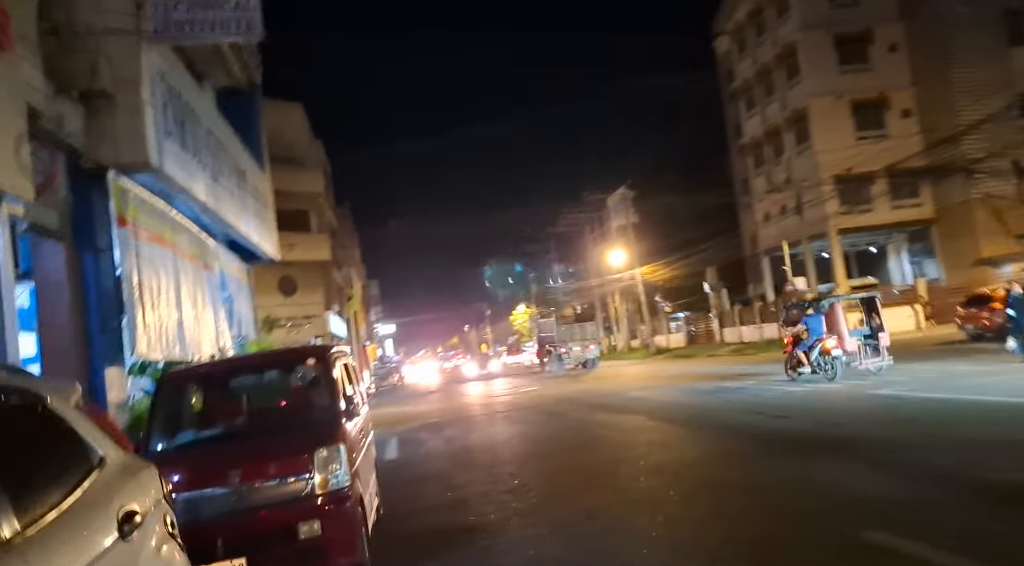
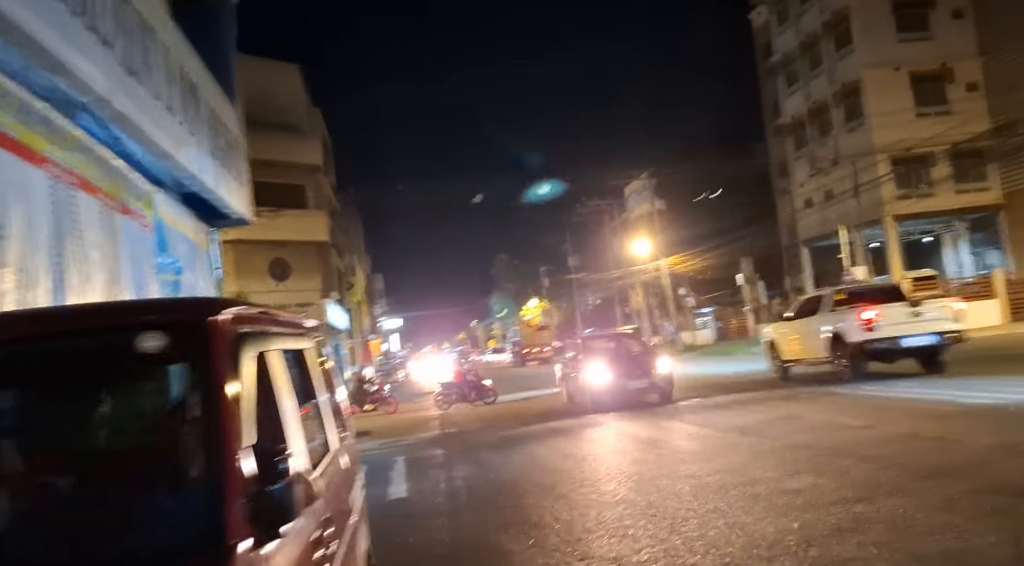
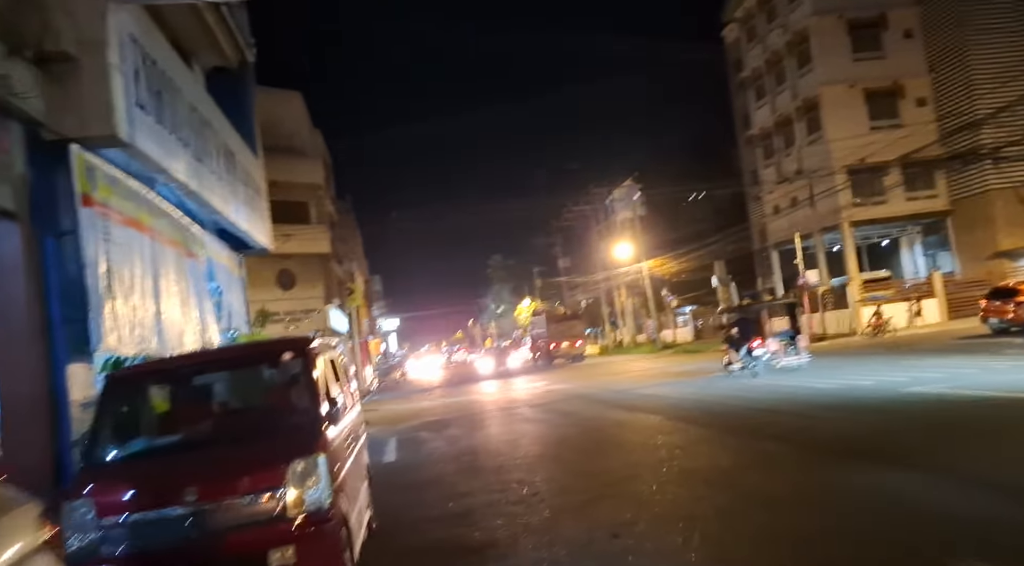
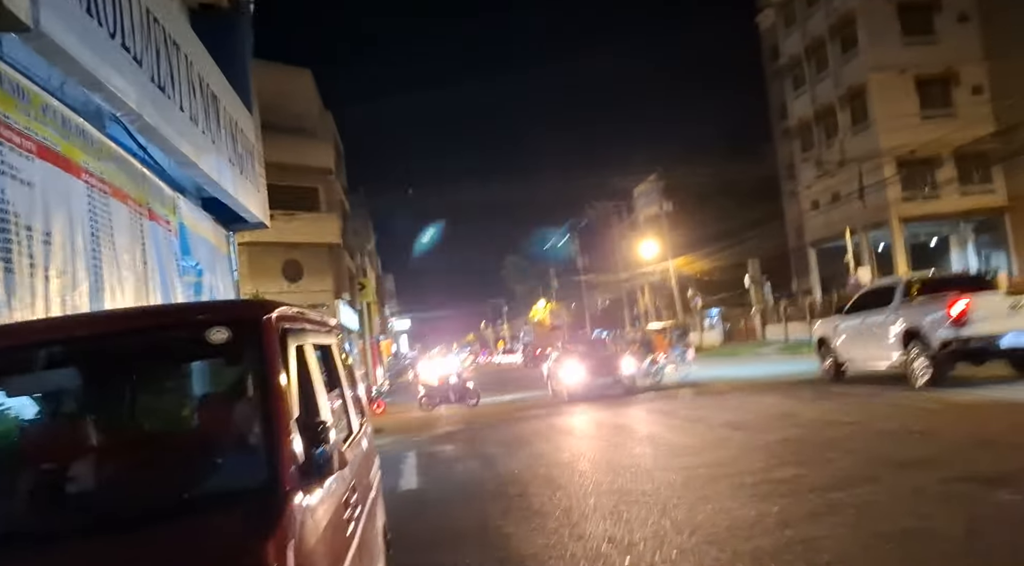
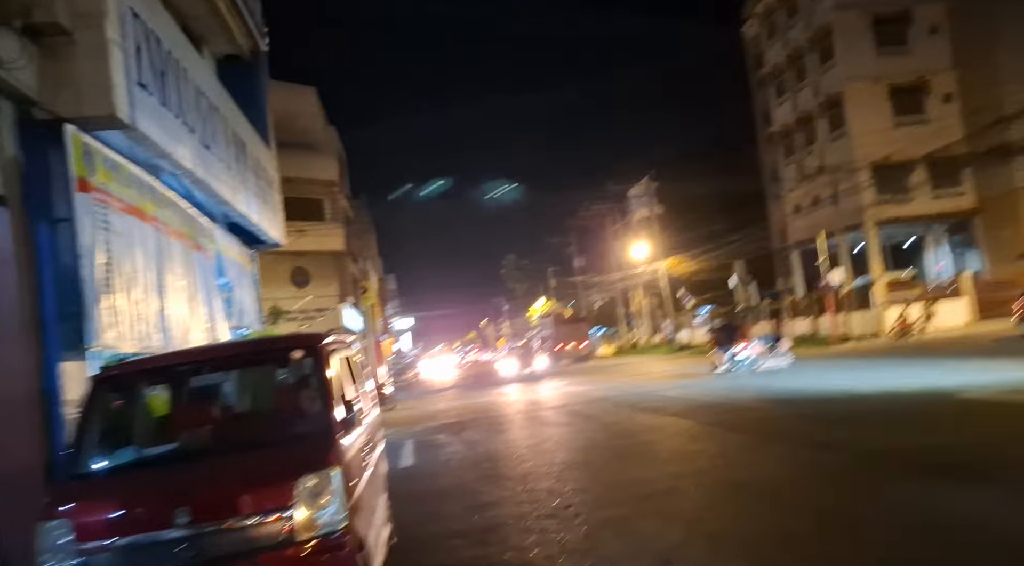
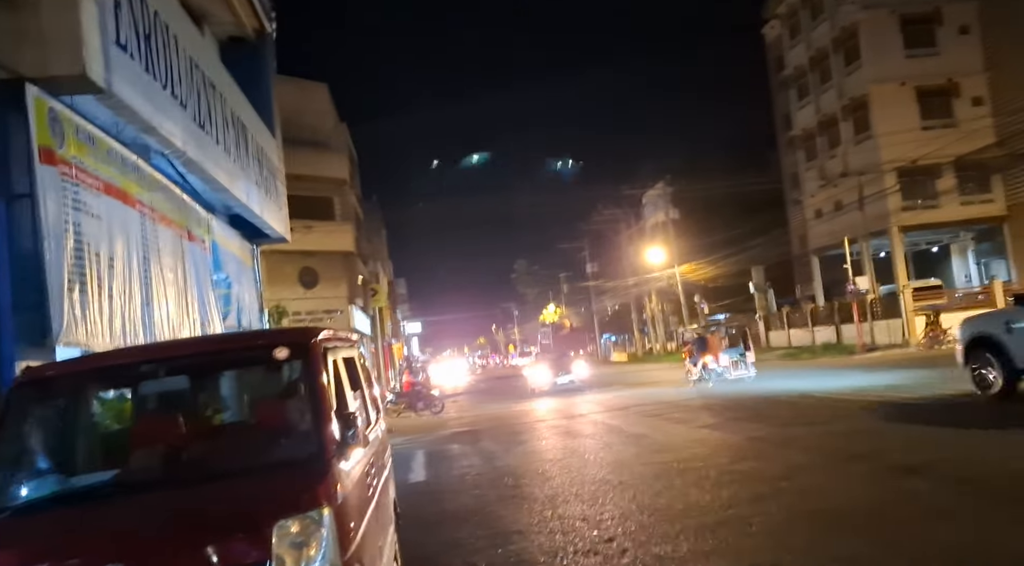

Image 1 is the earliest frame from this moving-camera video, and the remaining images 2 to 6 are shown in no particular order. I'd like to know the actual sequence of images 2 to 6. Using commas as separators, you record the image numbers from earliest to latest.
3, 5, 6, 4, 2
